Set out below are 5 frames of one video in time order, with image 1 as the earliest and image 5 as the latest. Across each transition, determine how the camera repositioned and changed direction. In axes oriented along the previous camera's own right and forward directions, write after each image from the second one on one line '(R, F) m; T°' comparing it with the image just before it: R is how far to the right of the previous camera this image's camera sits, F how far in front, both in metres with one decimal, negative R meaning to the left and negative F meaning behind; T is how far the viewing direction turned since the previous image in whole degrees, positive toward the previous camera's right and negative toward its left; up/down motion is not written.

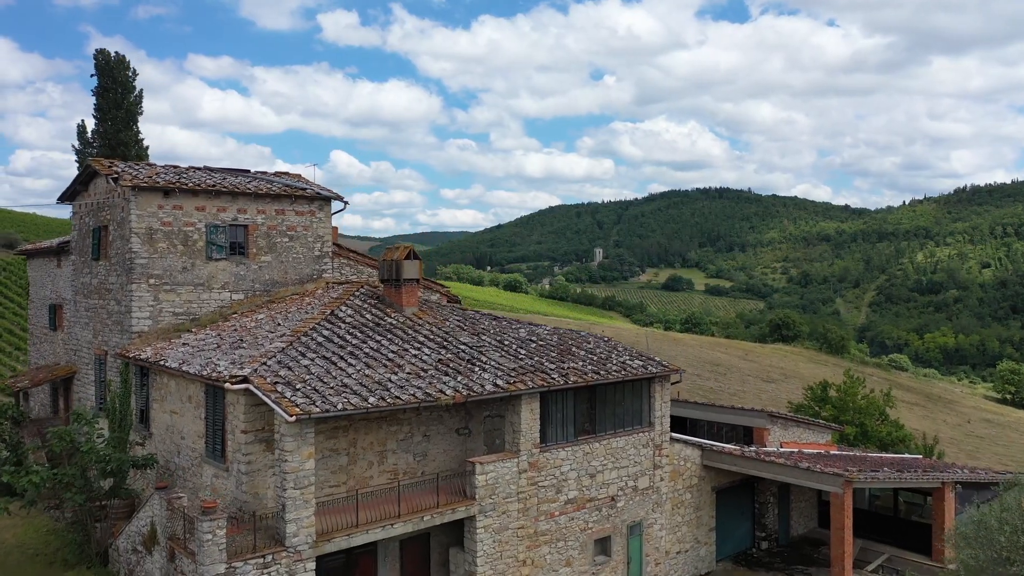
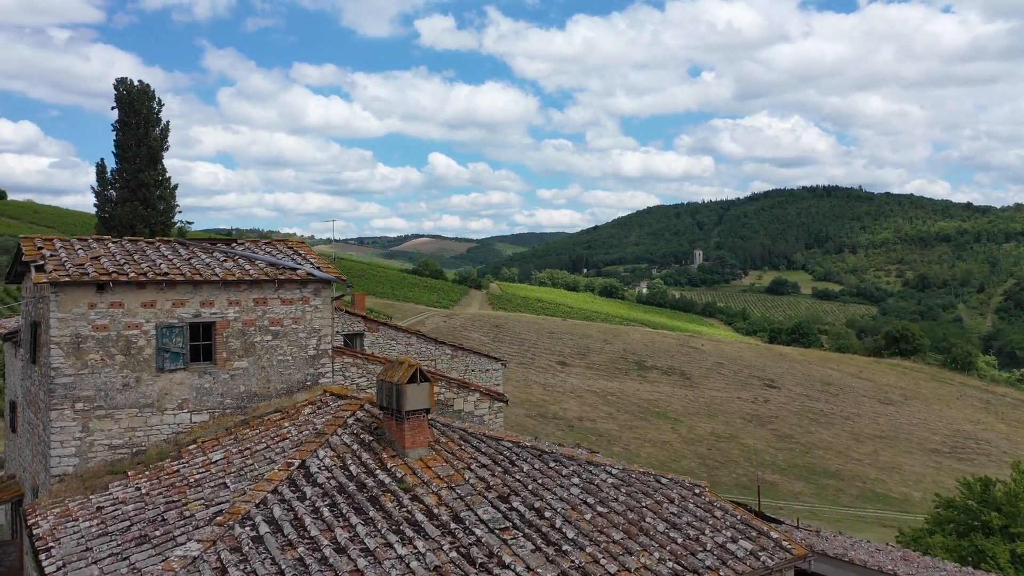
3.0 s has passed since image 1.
(+0.6, +4.2) m; -7°
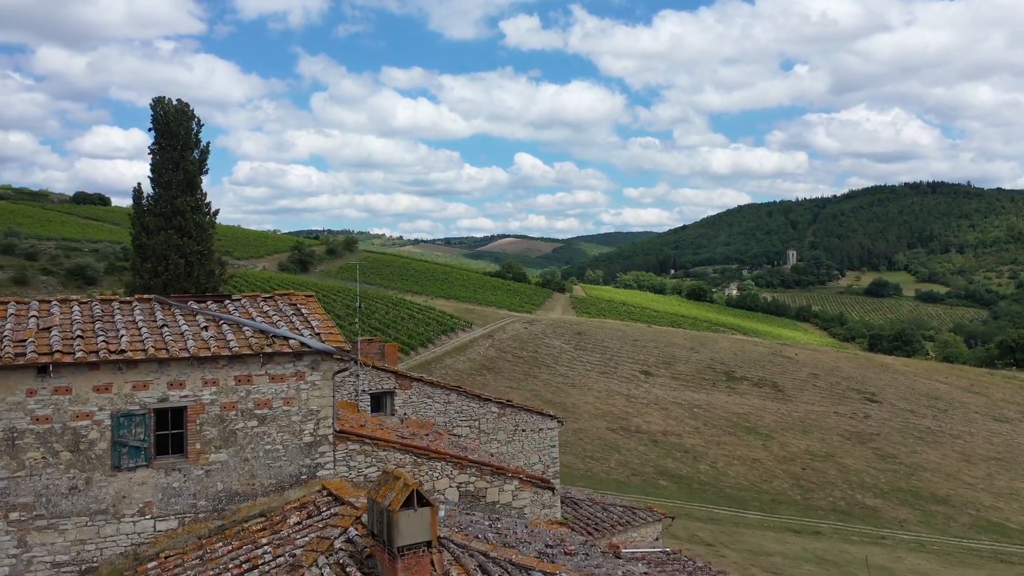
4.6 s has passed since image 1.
(+0.5, +2.5) m; -6°
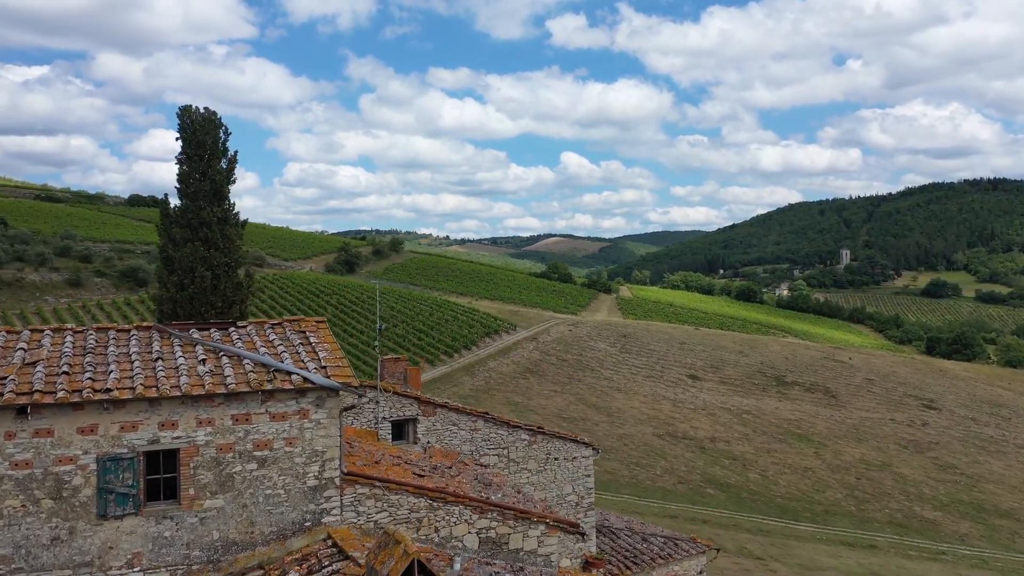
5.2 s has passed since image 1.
(+0.3, +1.0) m; -3°
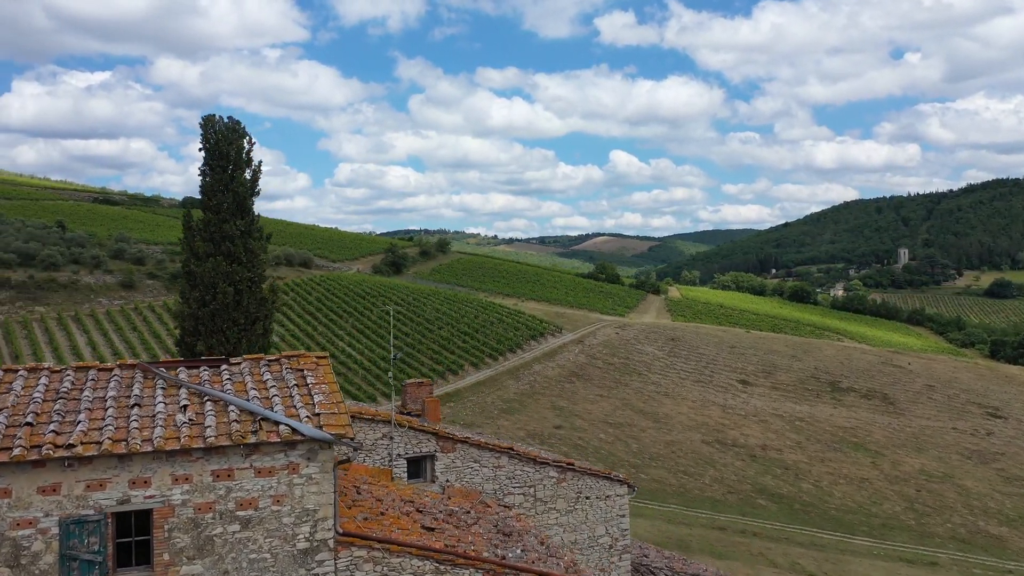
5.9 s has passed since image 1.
(+0.3, +1.1) m; -3°
